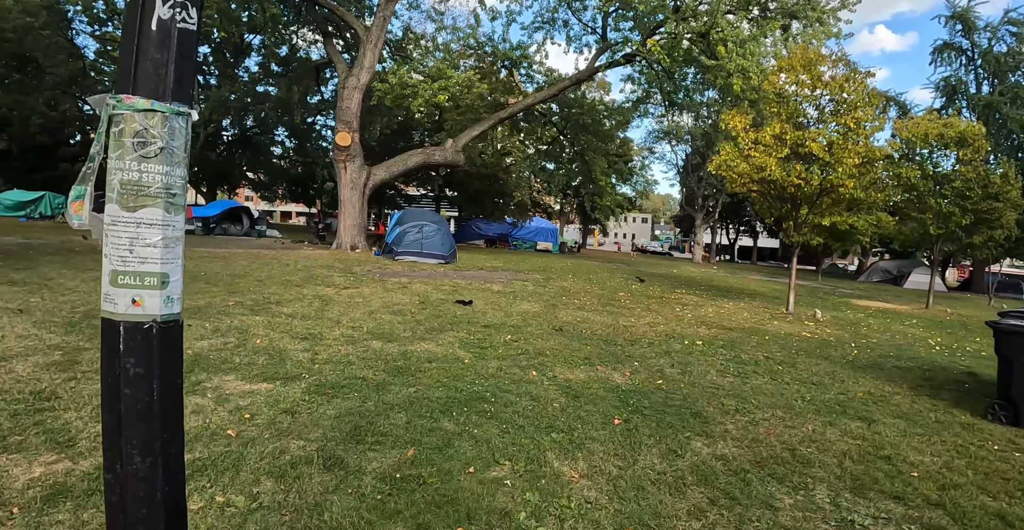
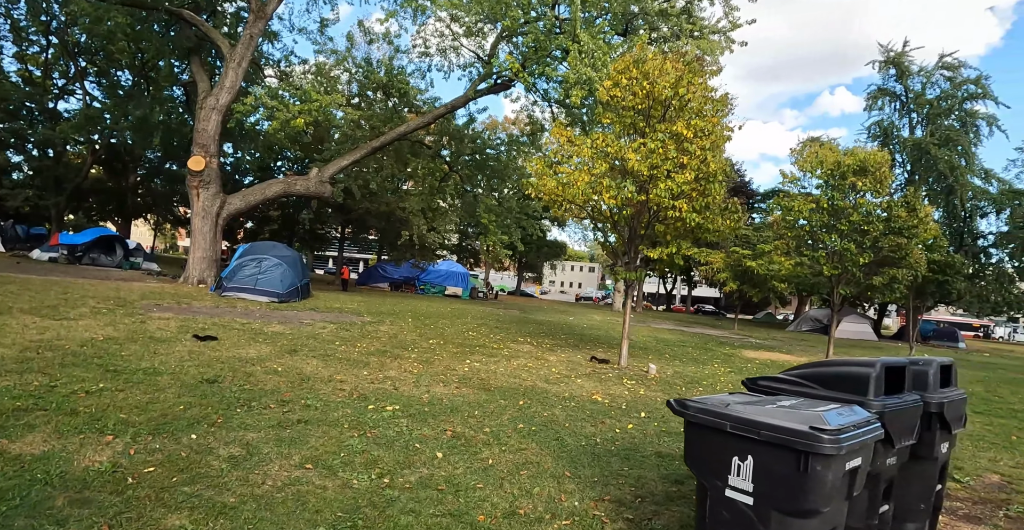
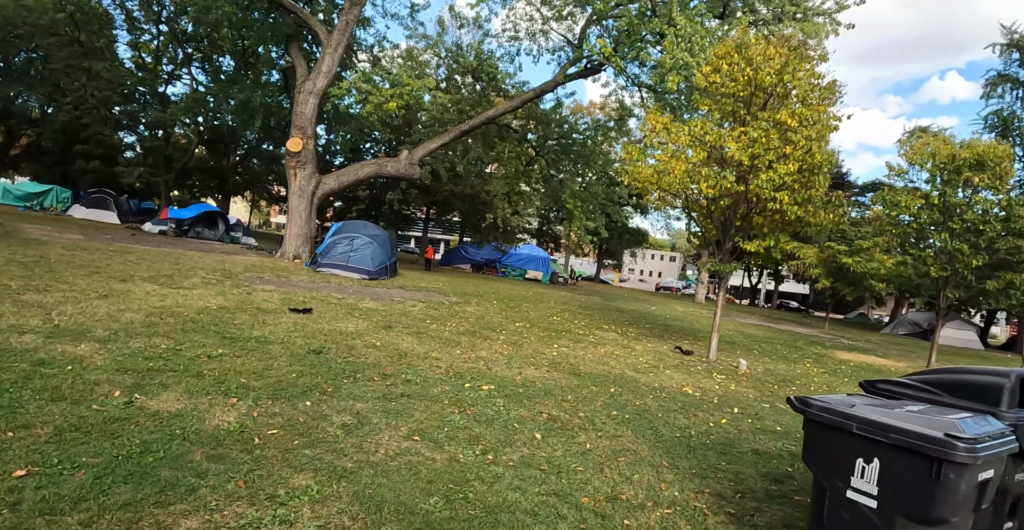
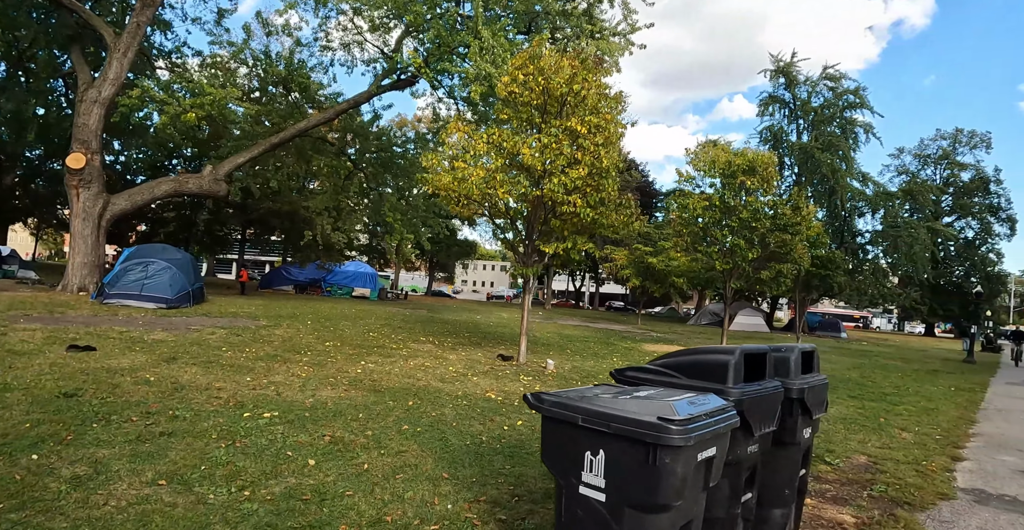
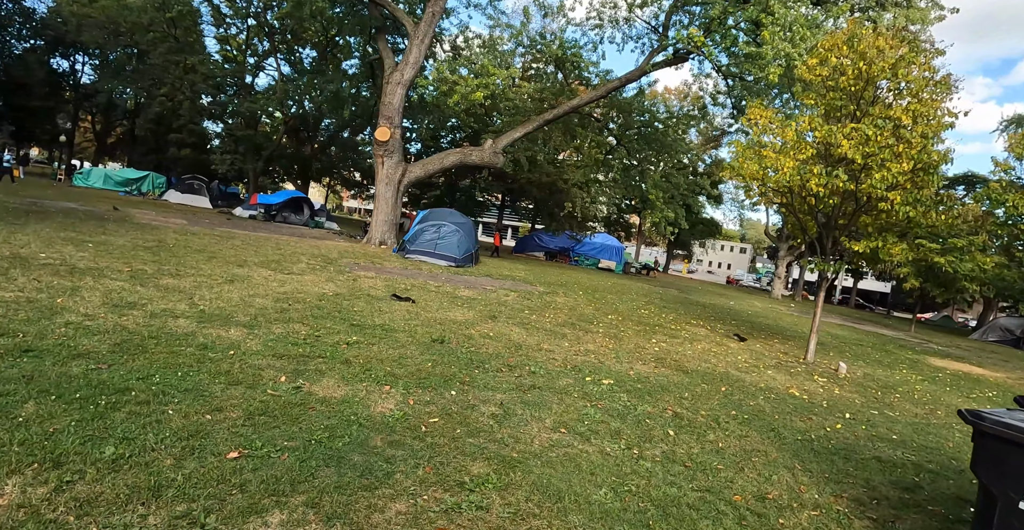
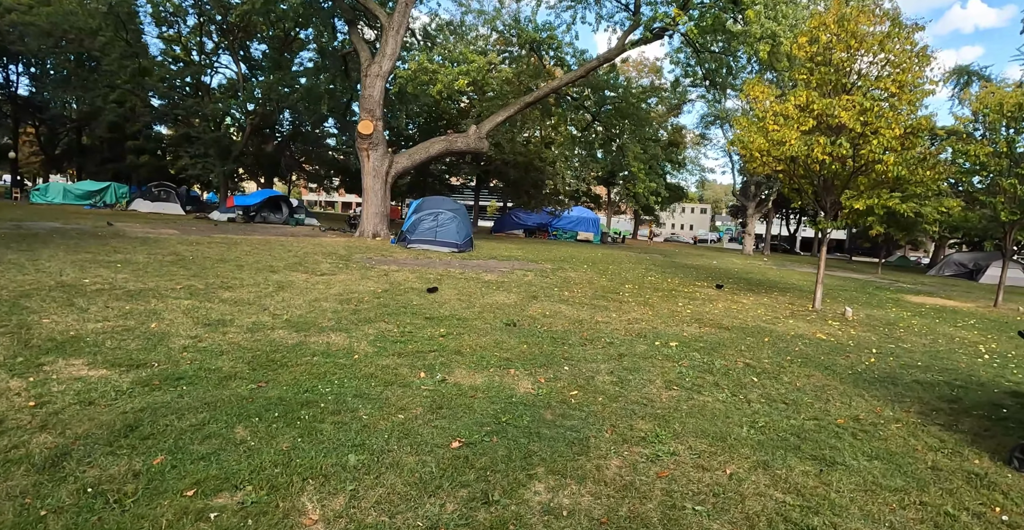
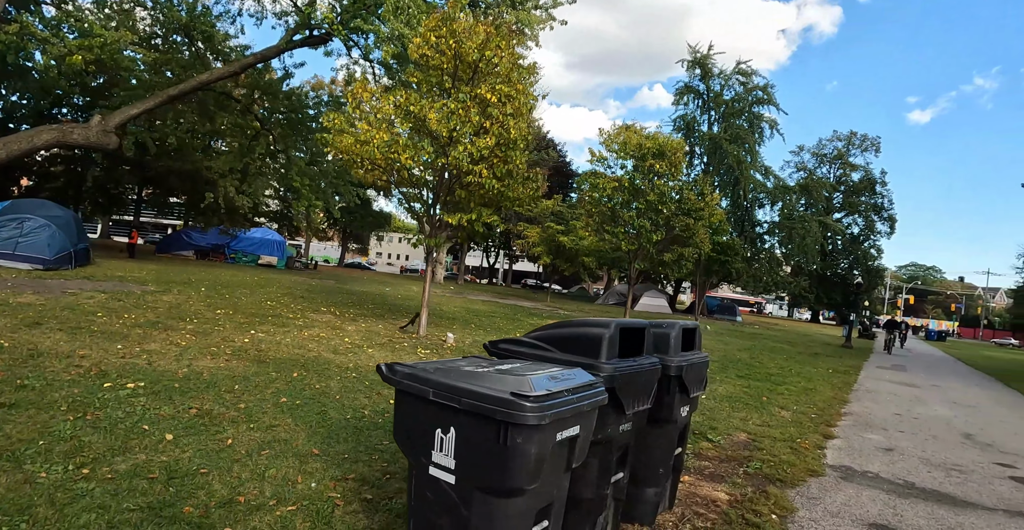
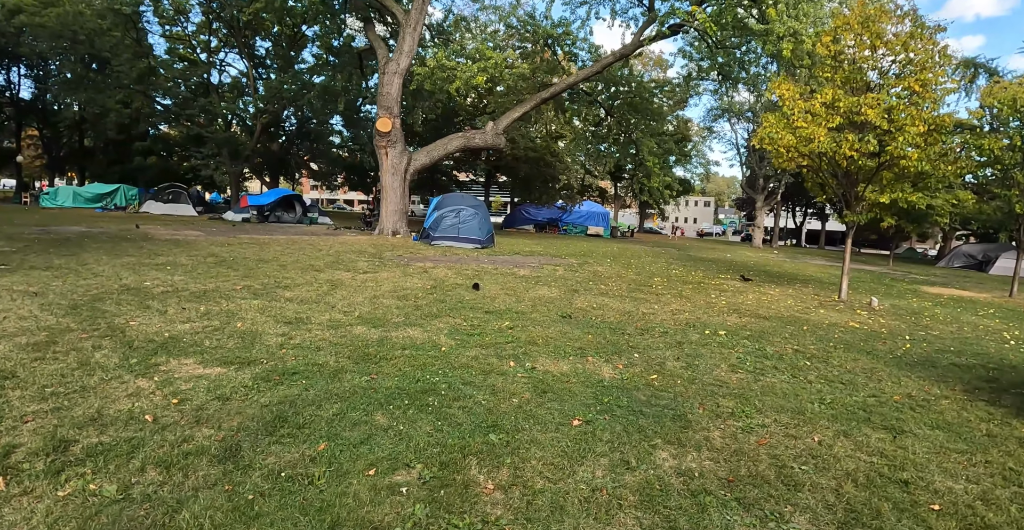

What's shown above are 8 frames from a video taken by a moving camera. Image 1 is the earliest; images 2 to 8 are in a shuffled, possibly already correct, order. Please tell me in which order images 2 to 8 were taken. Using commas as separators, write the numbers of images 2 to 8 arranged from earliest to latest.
8, 6, 5, 3, 2, 4, 7
